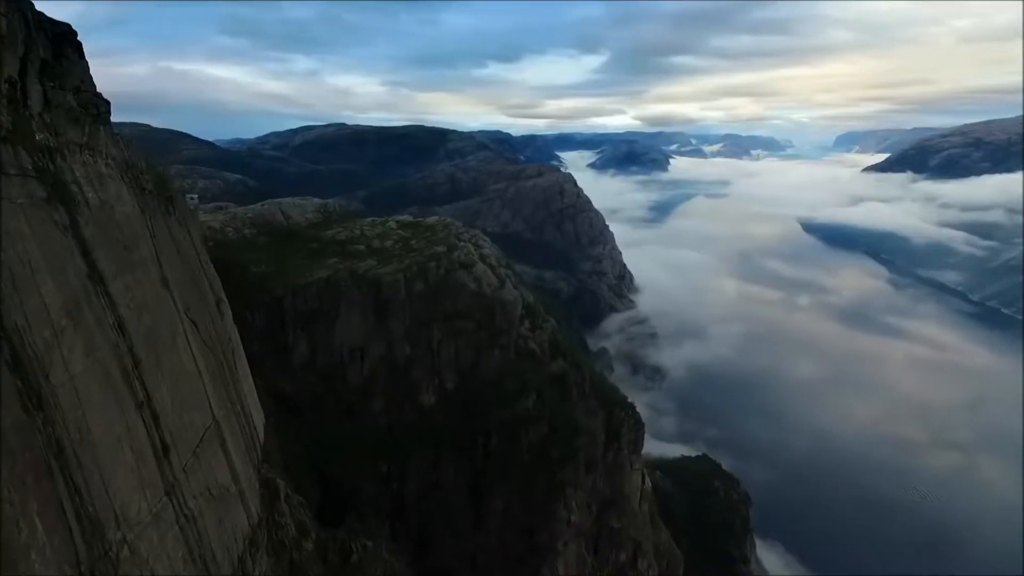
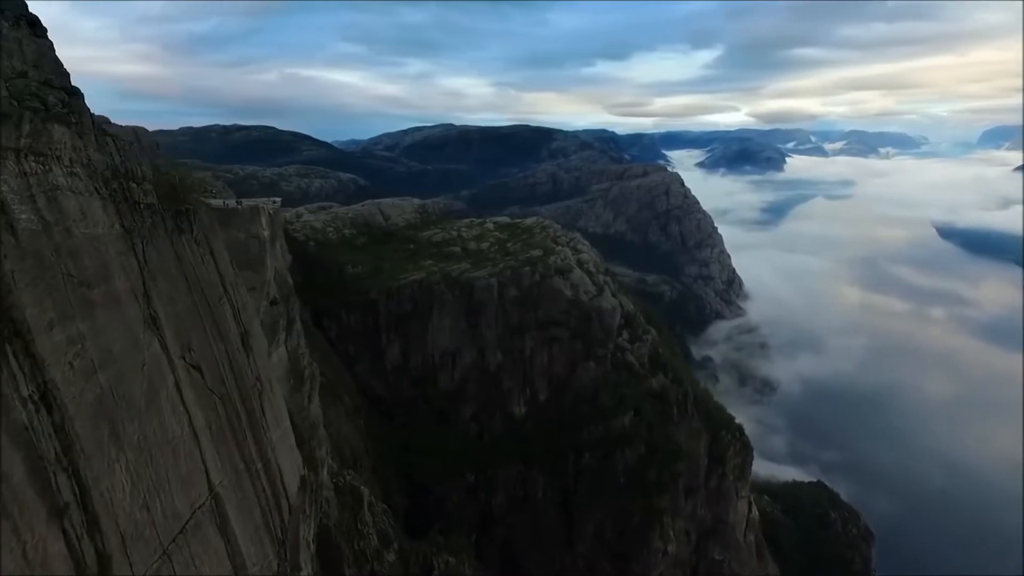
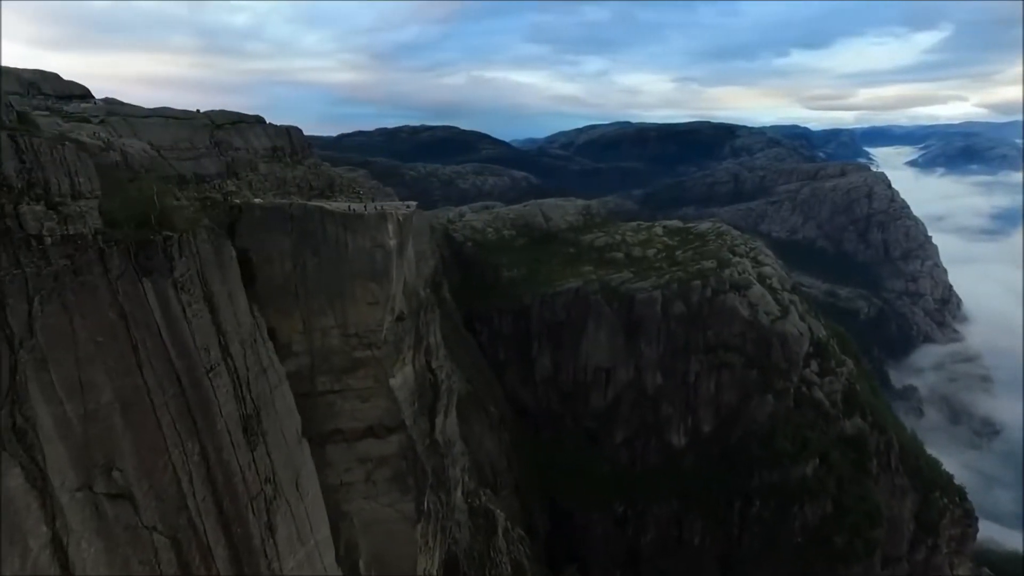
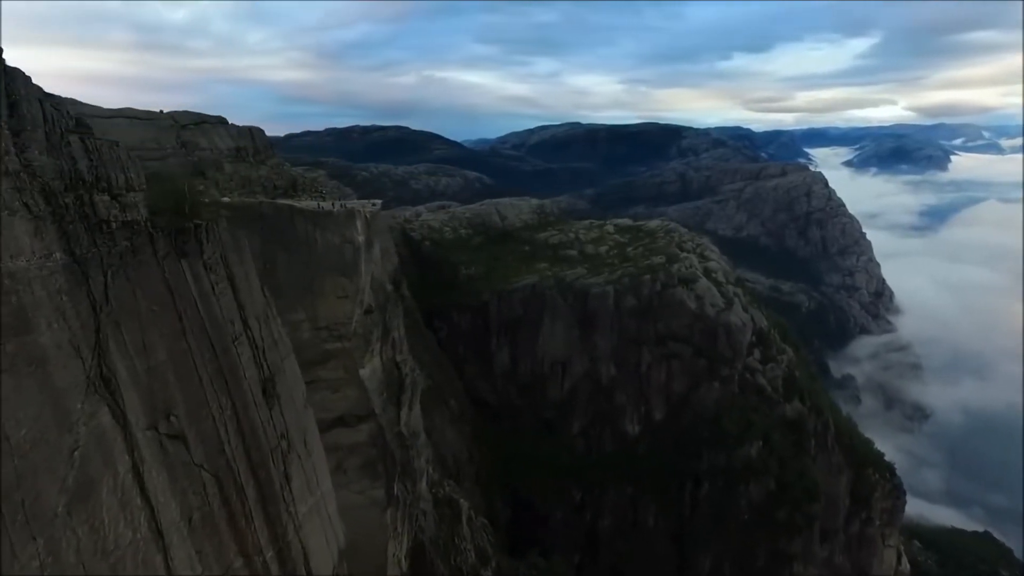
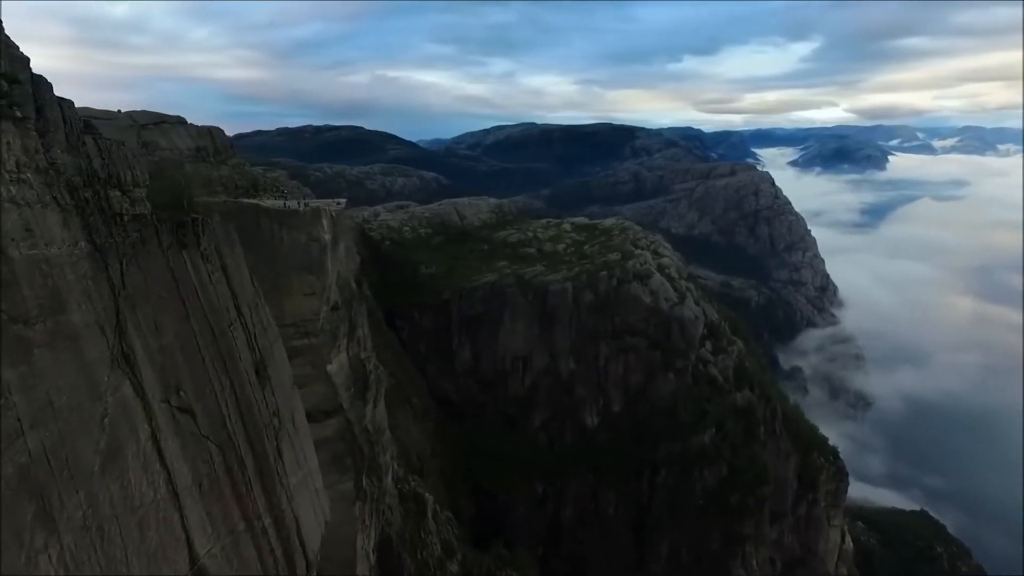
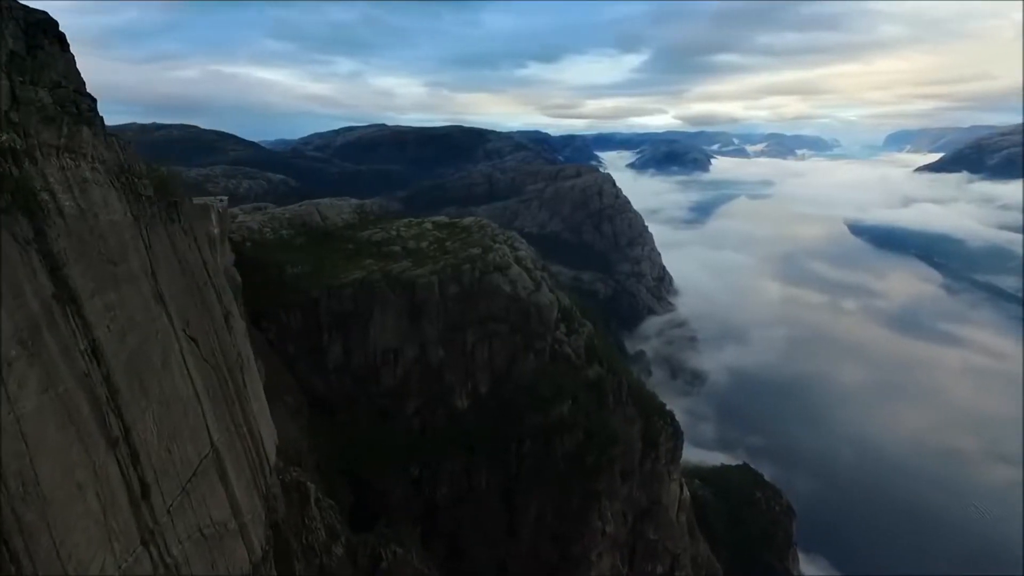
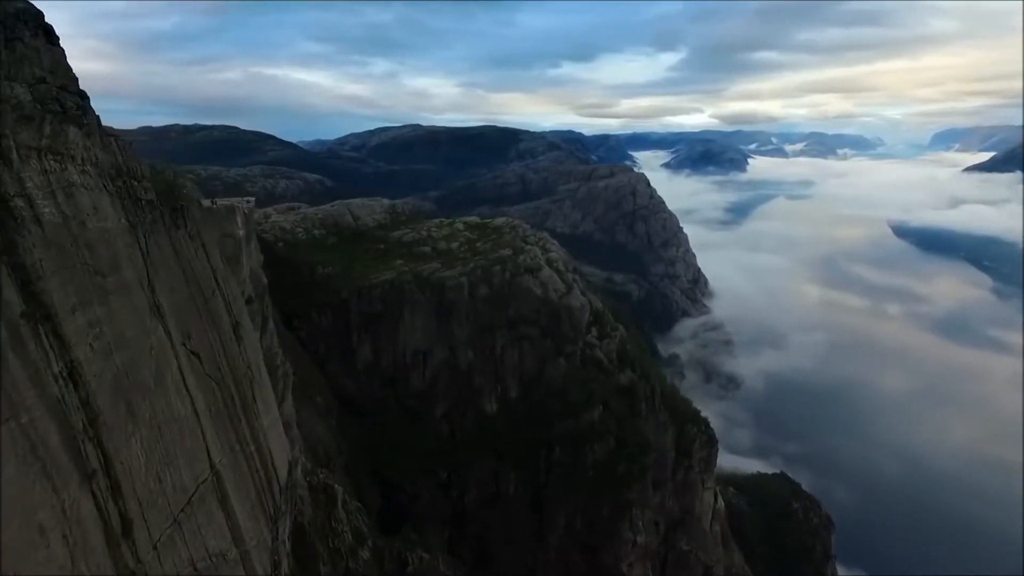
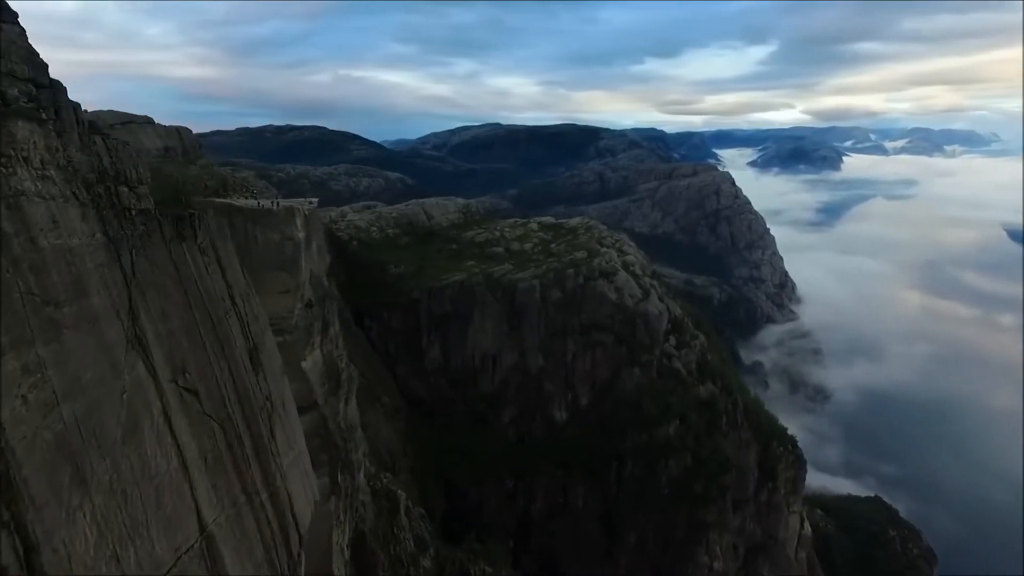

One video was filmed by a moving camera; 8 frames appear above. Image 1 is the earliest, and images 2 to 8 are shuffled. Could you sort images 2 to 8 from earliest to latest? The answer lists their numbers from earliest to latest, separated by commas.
6, 7, 2, 8, 5, 4, 3
